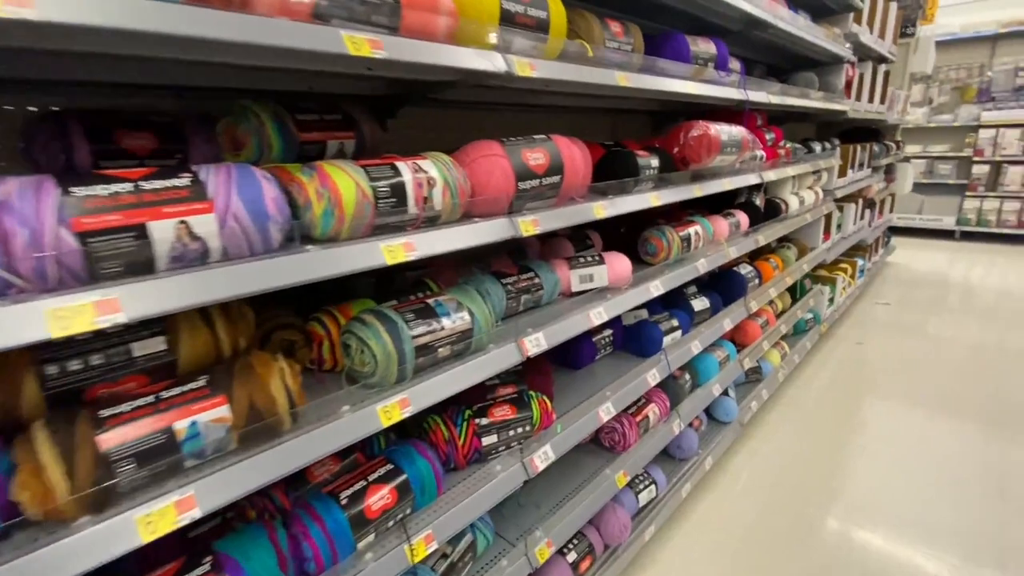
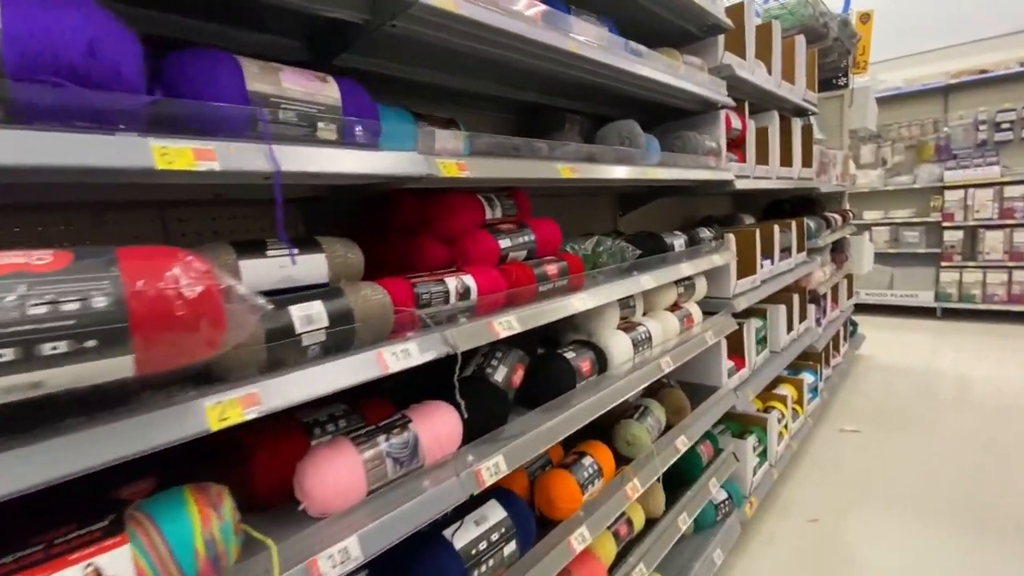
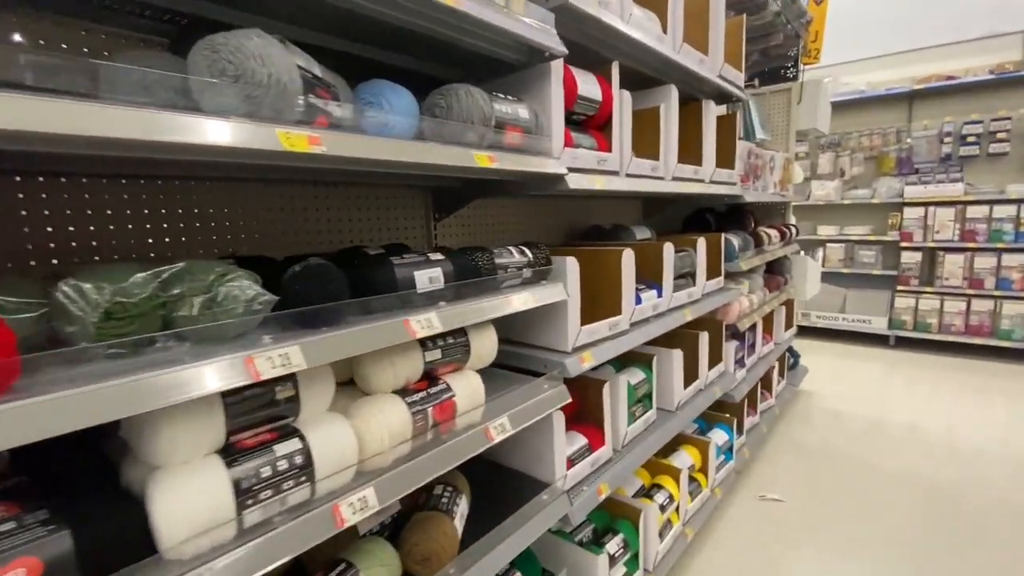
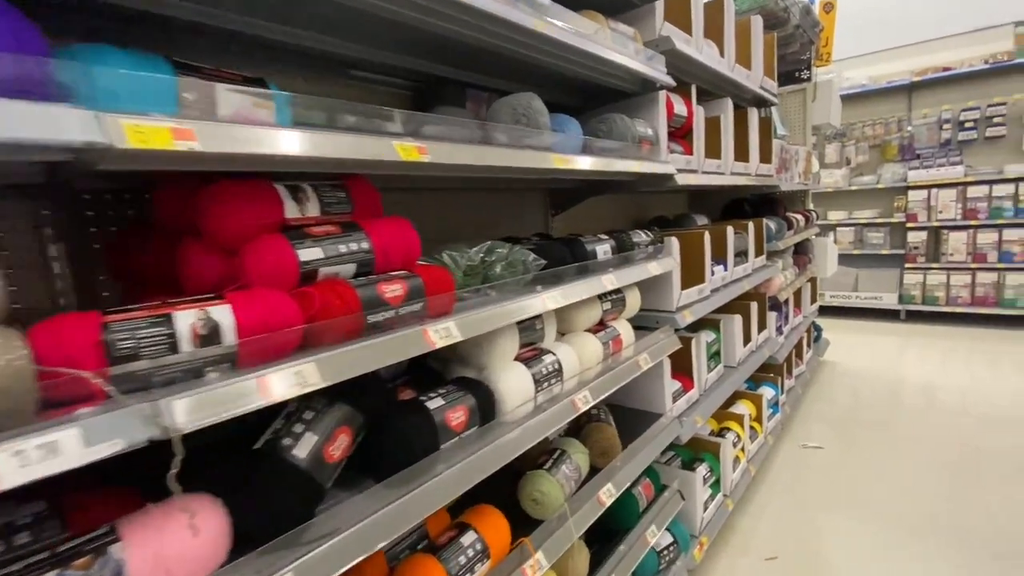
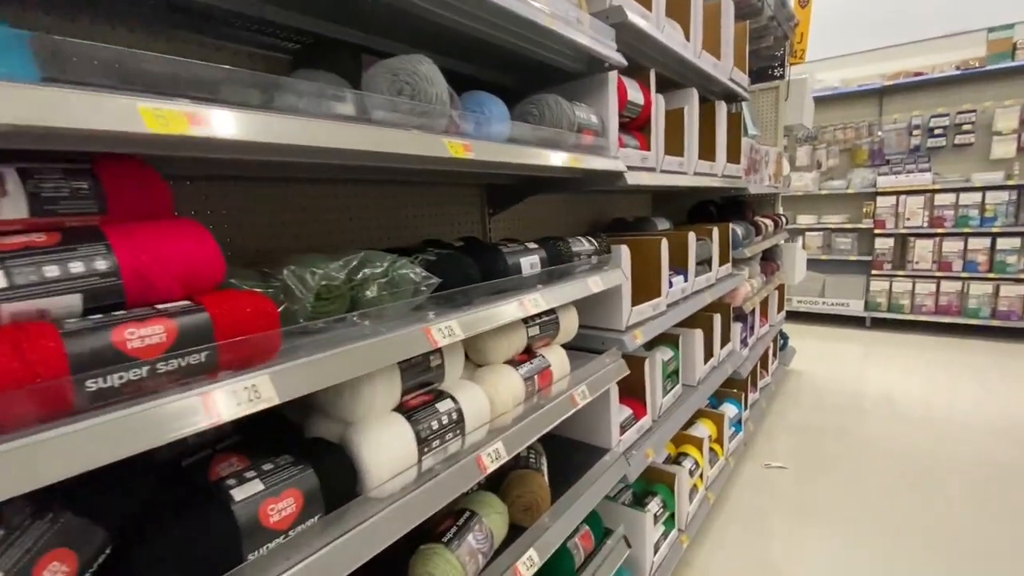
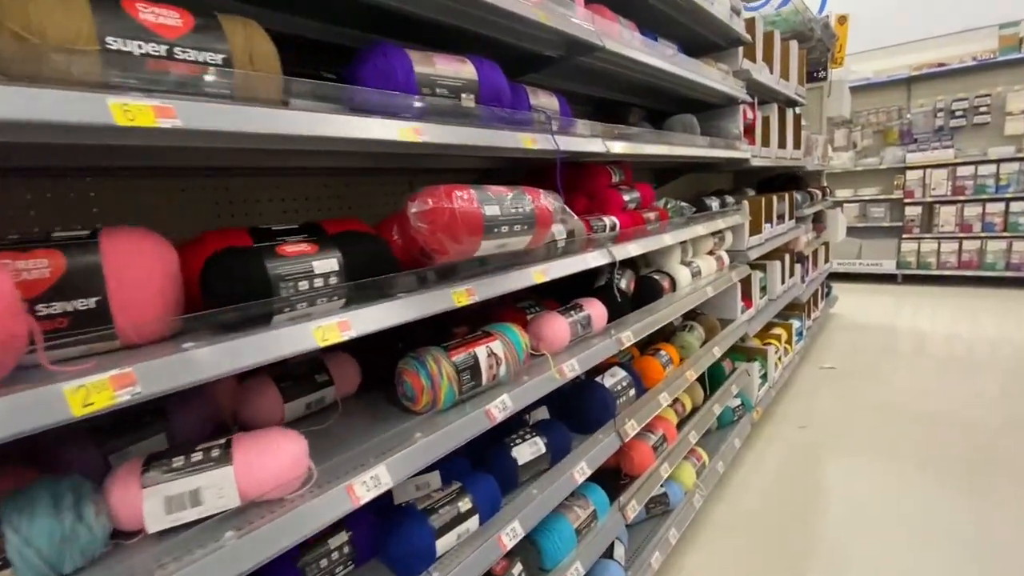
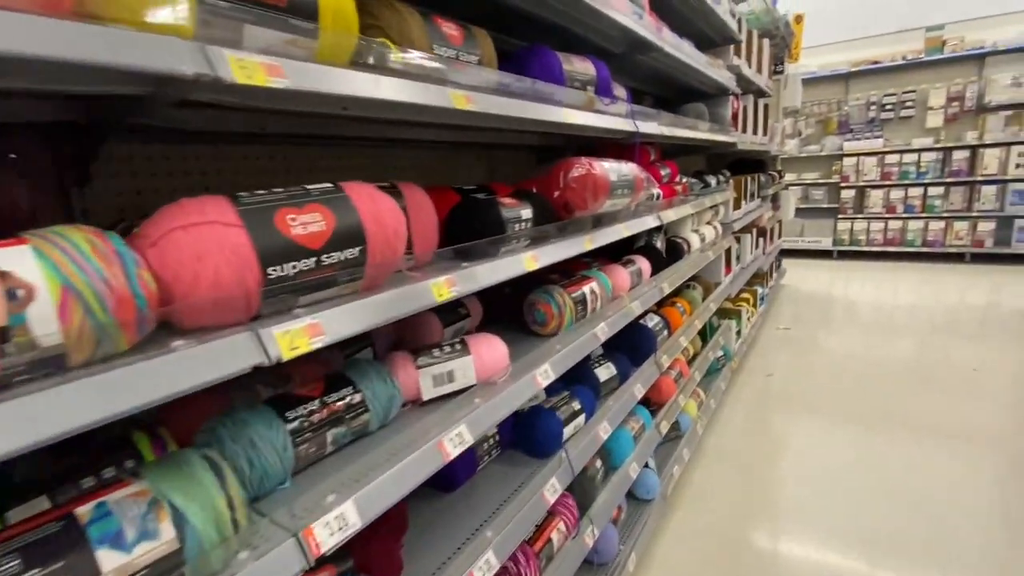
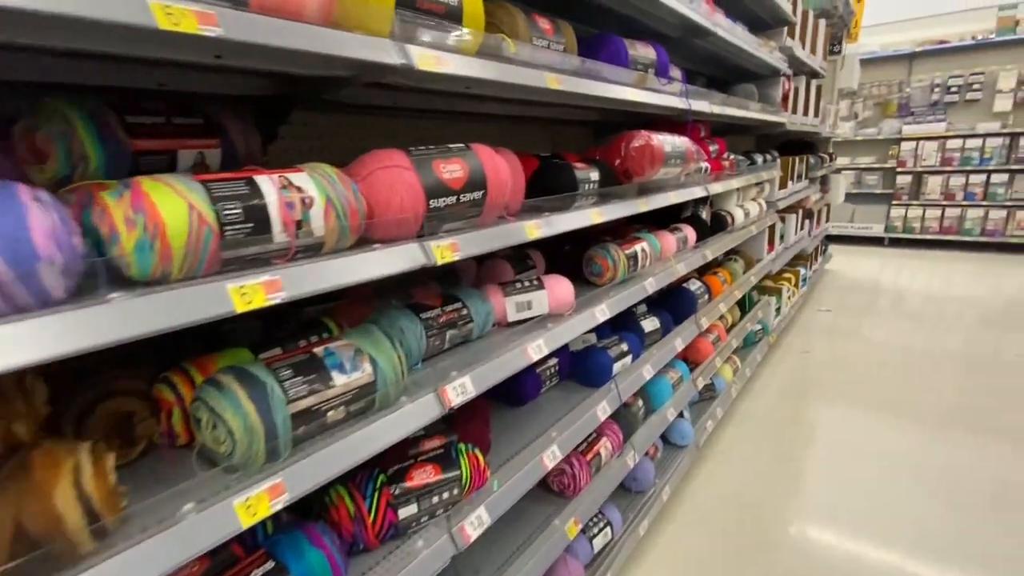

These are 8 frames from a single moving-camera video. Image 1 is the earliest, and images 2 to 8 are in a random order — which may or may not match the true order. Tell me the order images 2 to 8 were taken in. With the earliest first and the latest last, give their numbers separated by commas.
8, 7, 6, 2, 4, 5, 3
